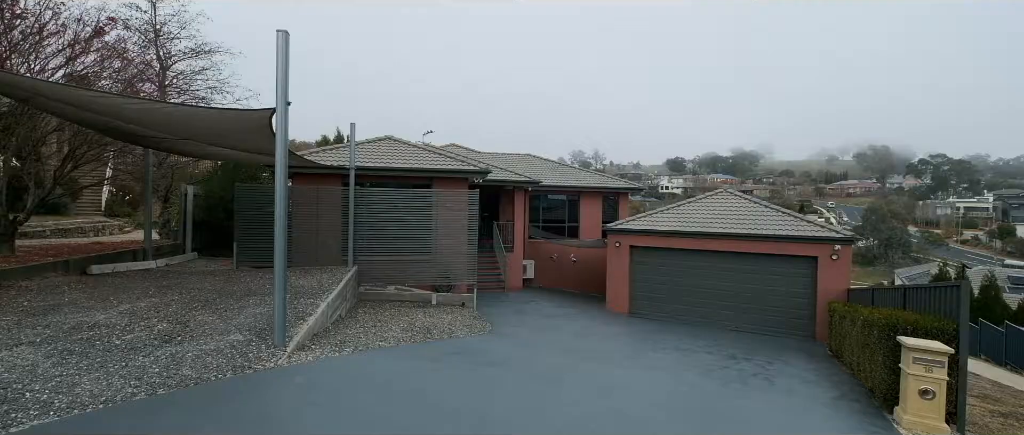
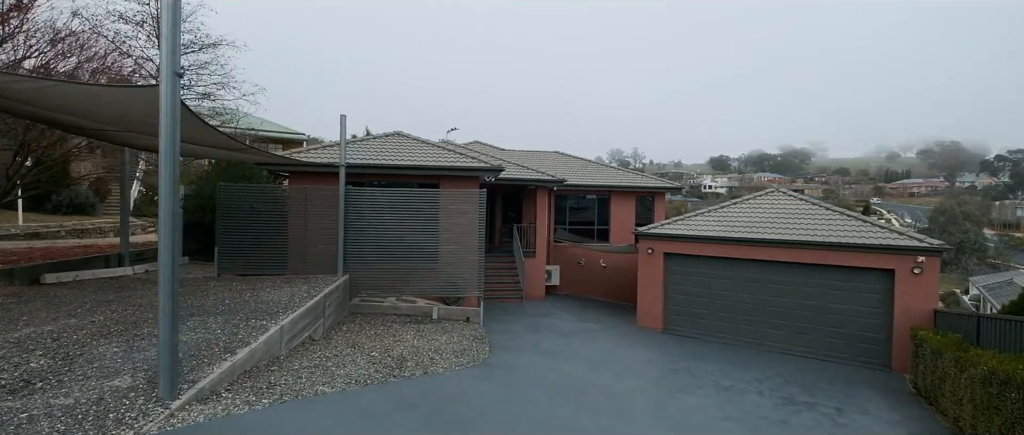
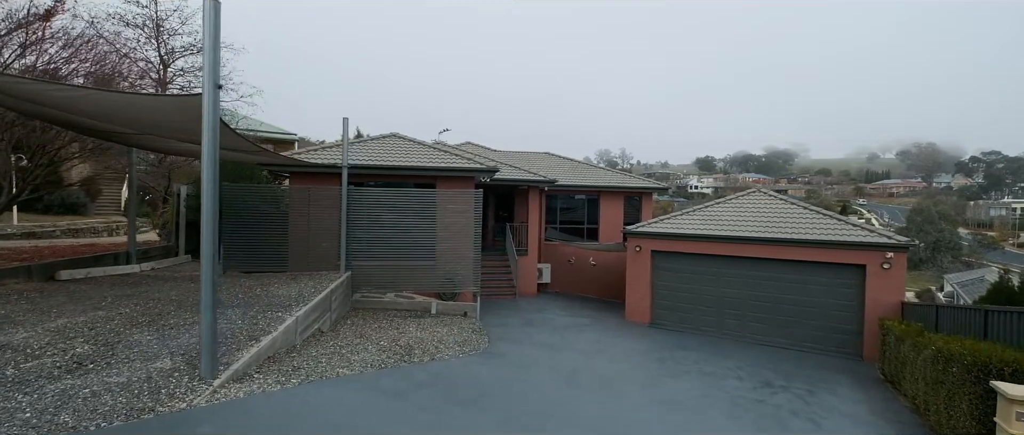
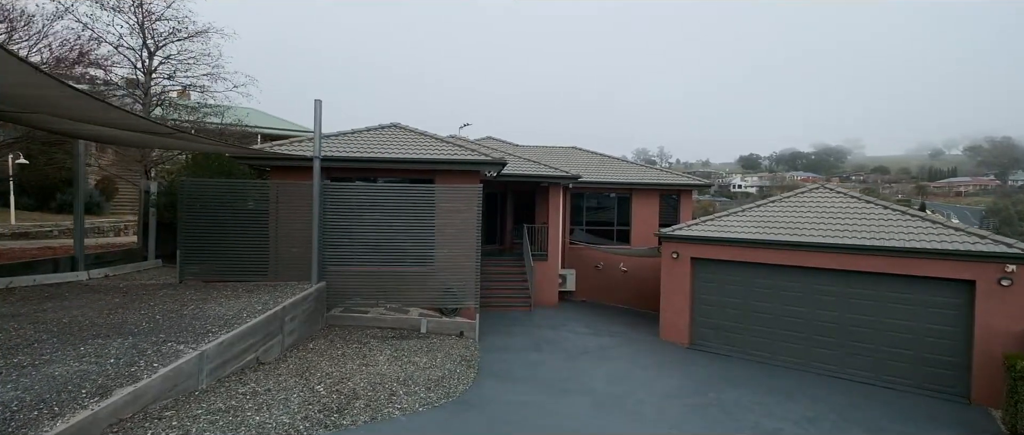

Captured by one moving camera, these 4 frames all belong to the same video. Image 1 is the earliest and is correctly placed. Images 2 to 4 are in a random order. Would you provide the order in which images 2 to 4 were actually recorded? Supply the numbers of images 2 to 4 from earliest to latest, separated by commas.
3, 2, 4
